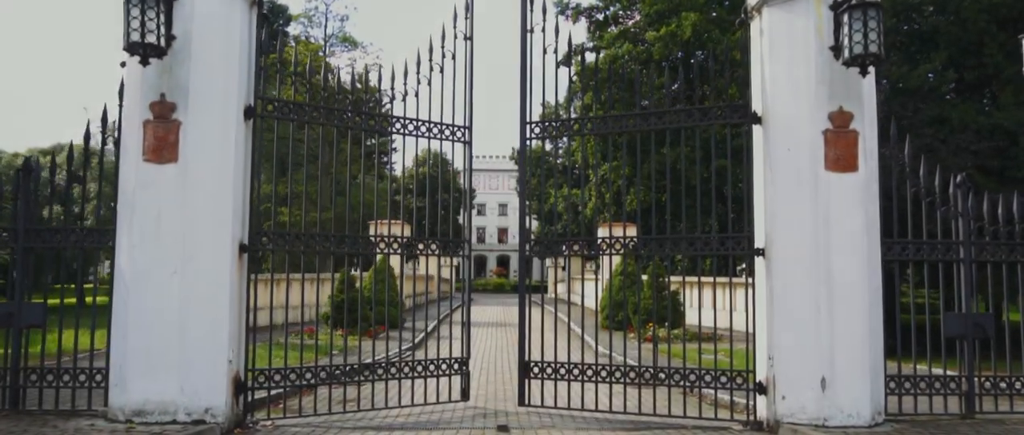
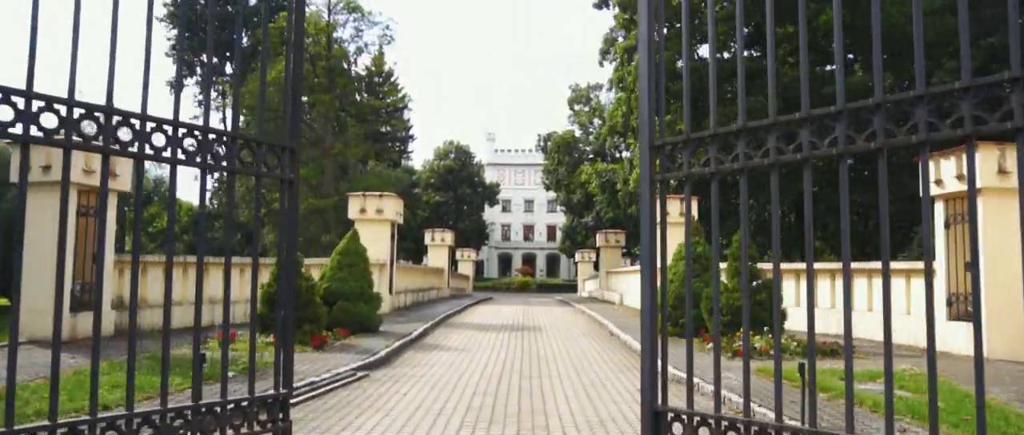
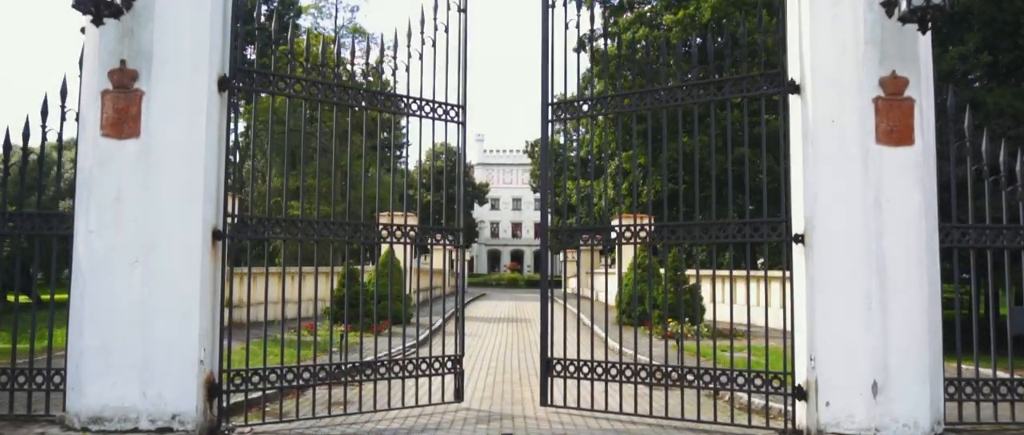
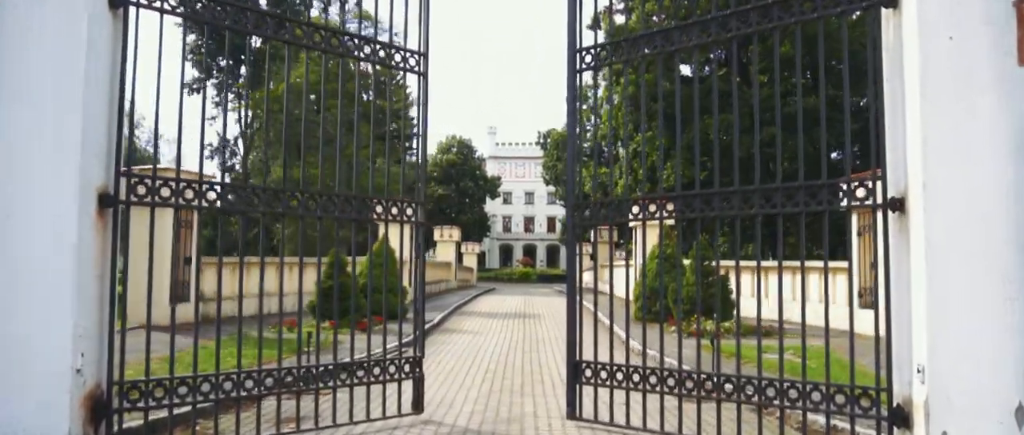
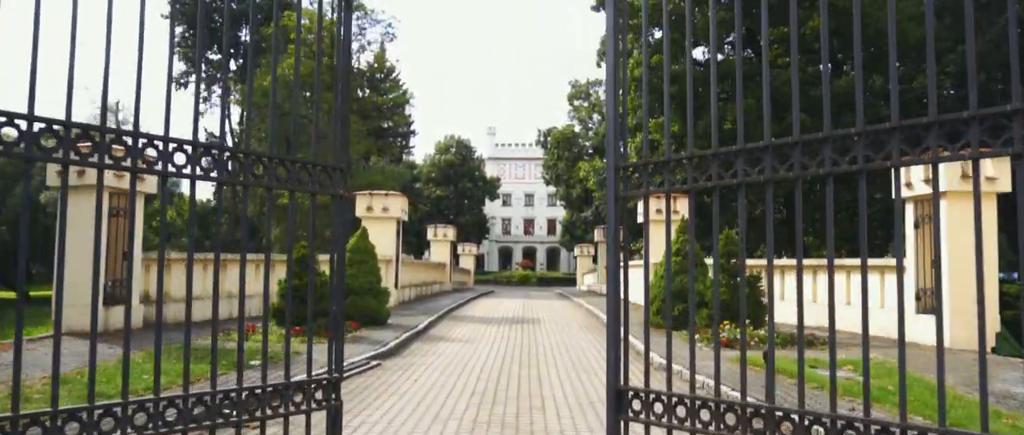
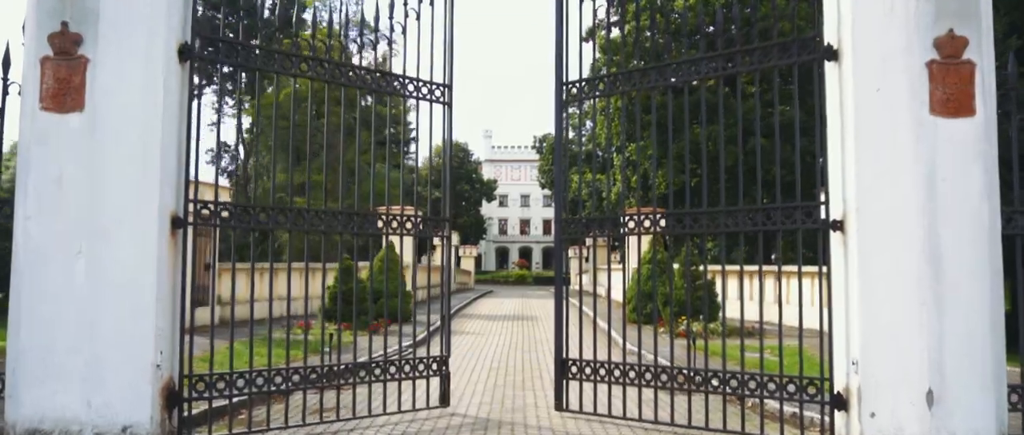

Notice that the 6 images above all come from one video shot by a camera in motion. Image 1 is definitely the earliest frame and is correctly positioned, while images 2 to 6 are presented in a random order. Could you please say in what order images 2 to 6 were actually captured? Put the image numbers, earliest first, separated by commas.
3, 6, 4, 5, 2
